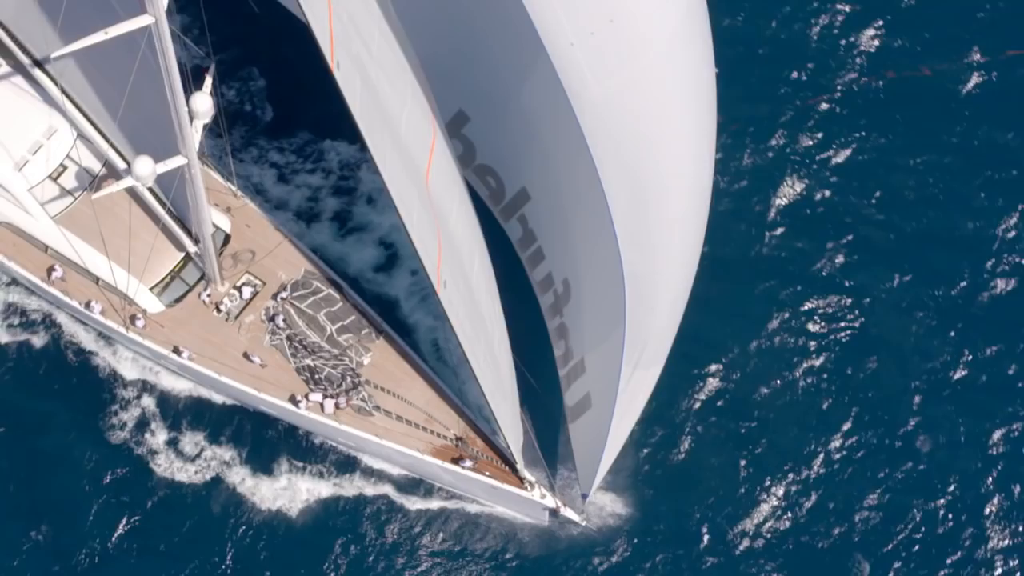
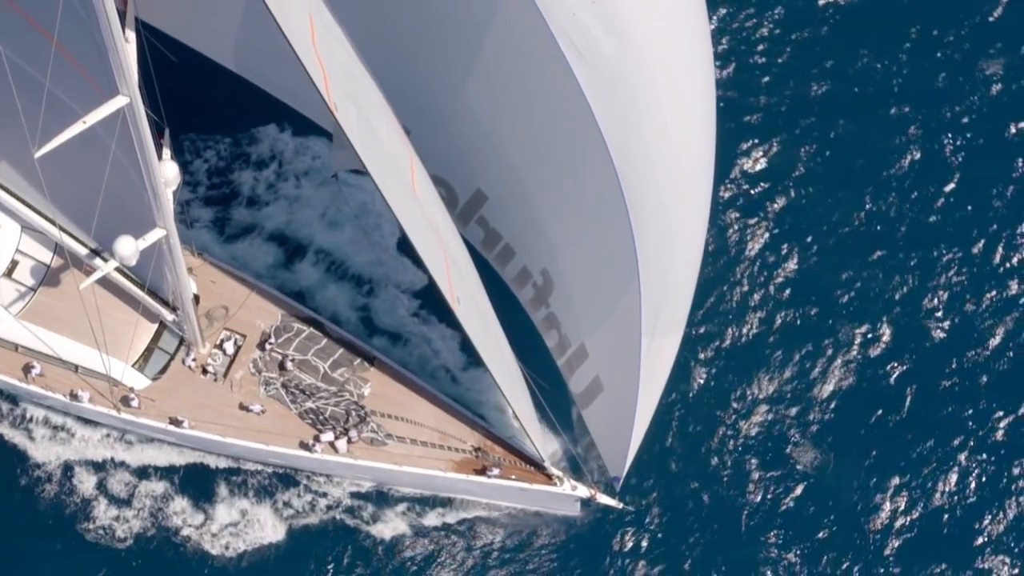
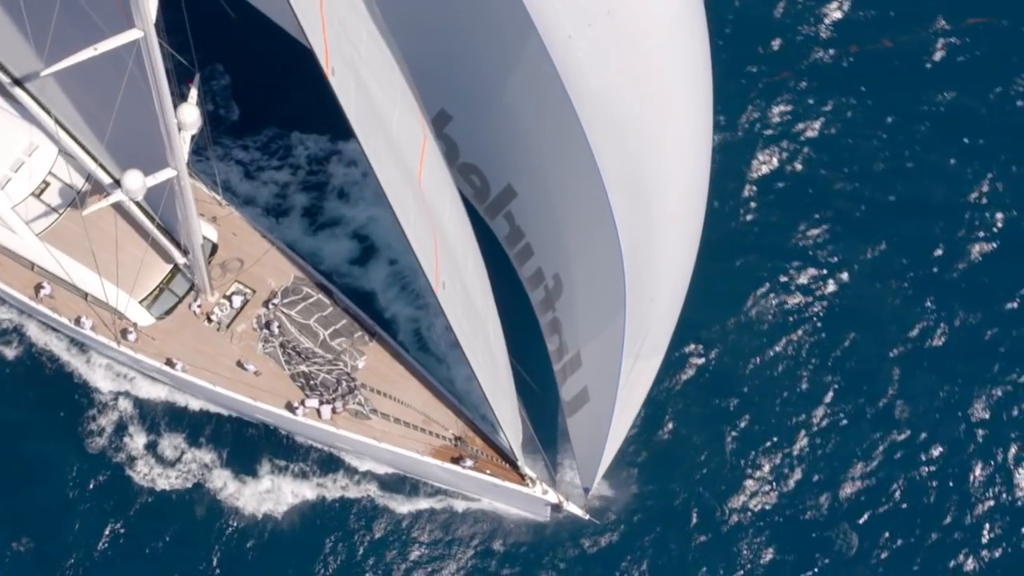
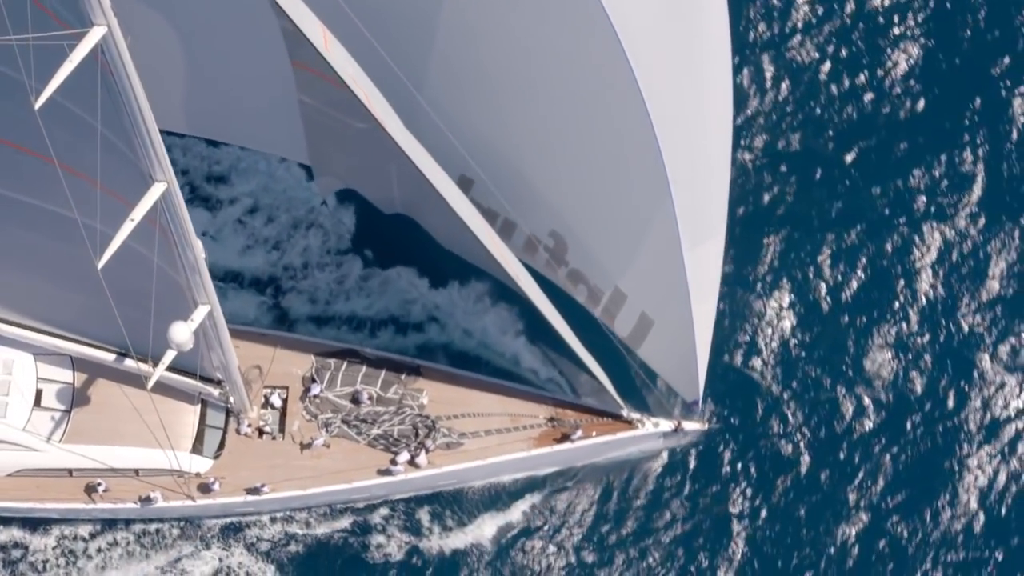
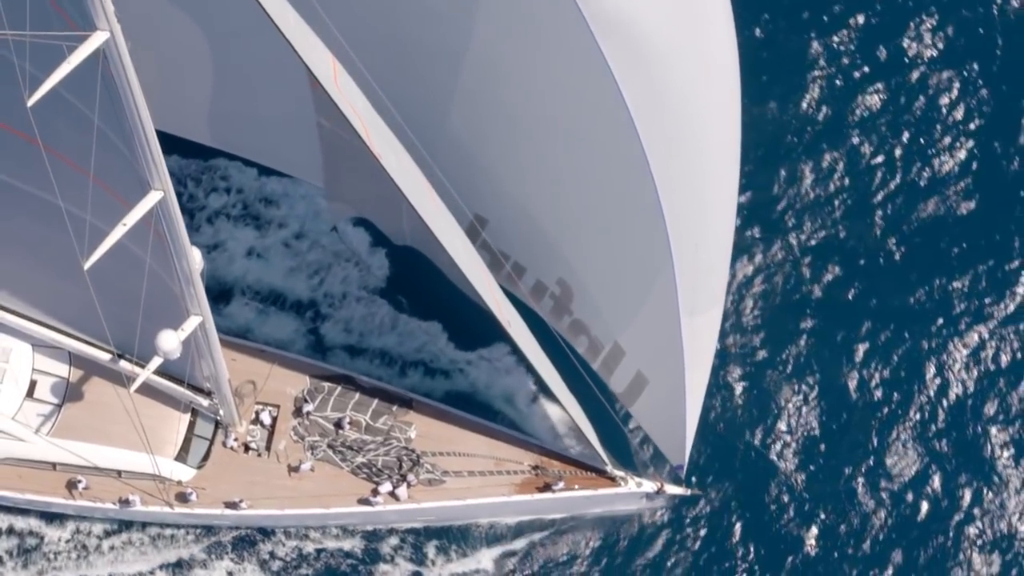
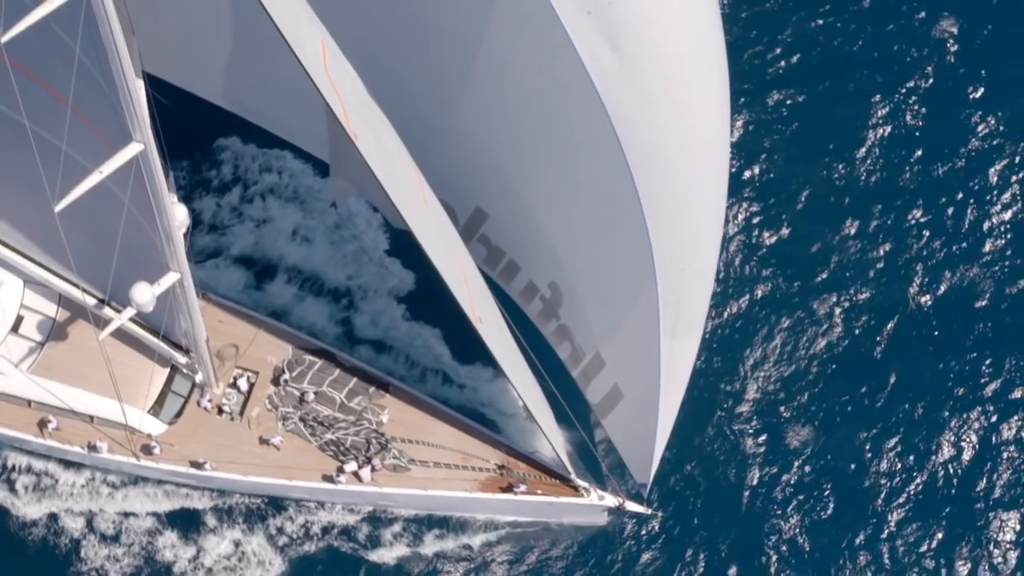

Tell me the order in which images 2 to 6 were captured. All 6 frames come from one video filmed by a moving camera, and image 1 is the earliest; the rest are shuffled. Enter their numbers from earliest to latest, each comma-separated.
3, 2, 6, 5, 4
